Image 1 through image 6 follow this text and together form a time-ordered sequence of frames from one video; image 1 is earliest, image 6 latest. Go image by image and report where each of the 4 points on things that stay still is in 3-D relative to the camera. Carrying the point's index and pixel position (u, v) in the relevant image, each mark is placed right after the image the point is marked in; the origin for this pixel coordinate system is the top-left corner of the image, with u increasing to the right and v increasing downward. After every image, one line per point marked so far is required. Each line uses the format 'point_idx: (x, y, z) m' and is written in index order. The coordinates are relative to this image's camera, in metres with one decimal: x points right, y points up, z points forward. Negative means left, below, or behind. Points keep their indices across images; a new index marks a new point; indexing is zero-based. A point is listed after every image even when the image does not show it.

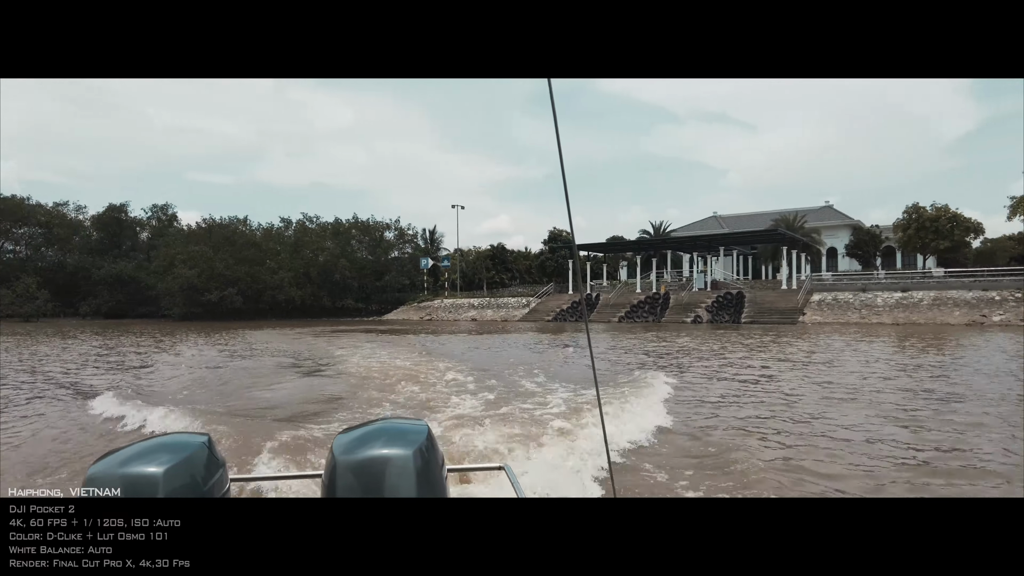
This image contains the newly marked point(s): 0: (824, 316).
0: (+8.9, -0.8, +14.6) m
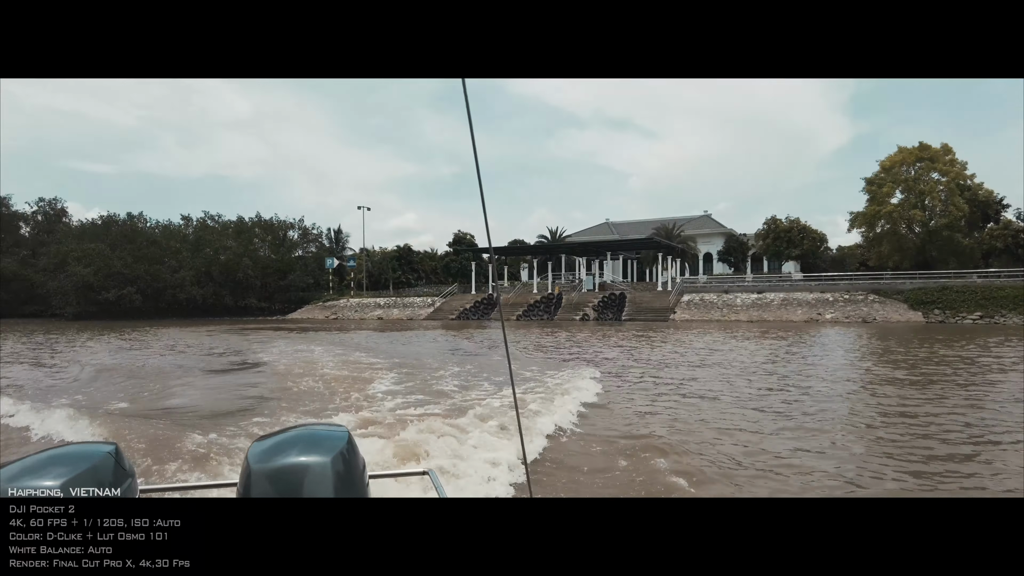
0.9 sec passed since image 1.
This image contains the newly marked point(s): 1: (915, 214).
0: (+5.9, -0.9, +16.8) m
1: (+13.5, +2.5, +16.8) m
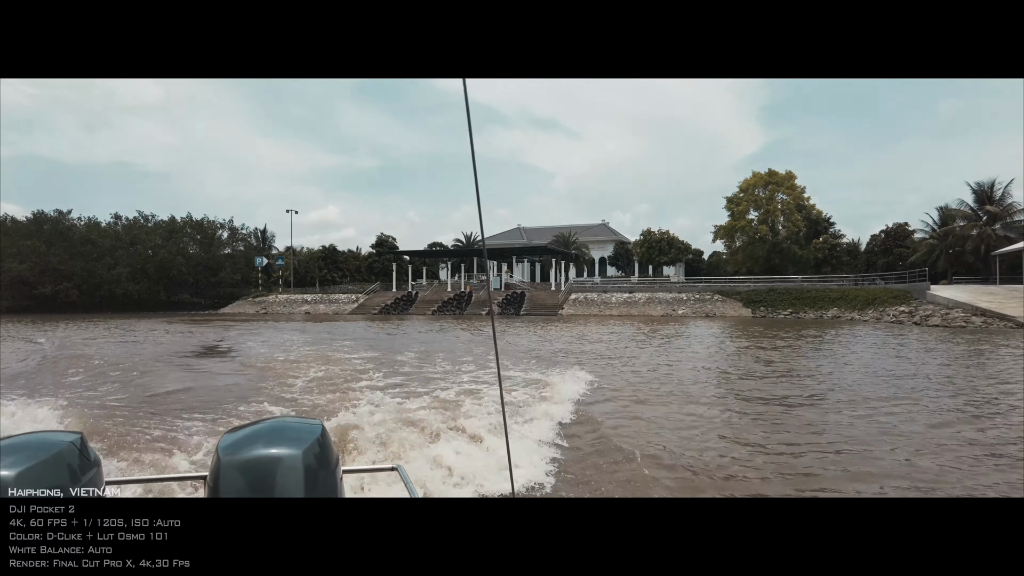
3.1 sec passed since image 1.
0: (+2.7, -0.8, +19.8) m
1: (+10.3, +2.4, +20.8) m
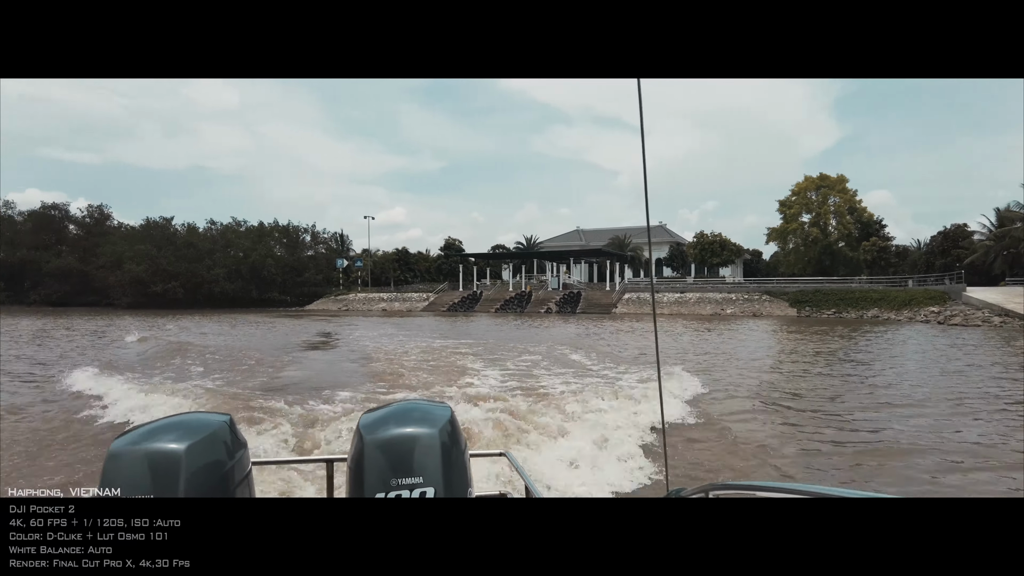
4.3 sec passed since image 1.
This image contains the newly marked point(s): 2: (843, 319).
0: (+5.1, -0.9, +21.2) m
1: (+12.8, +2.4, +21.4) m
2: (+10.2, -1.0, +15.7) m
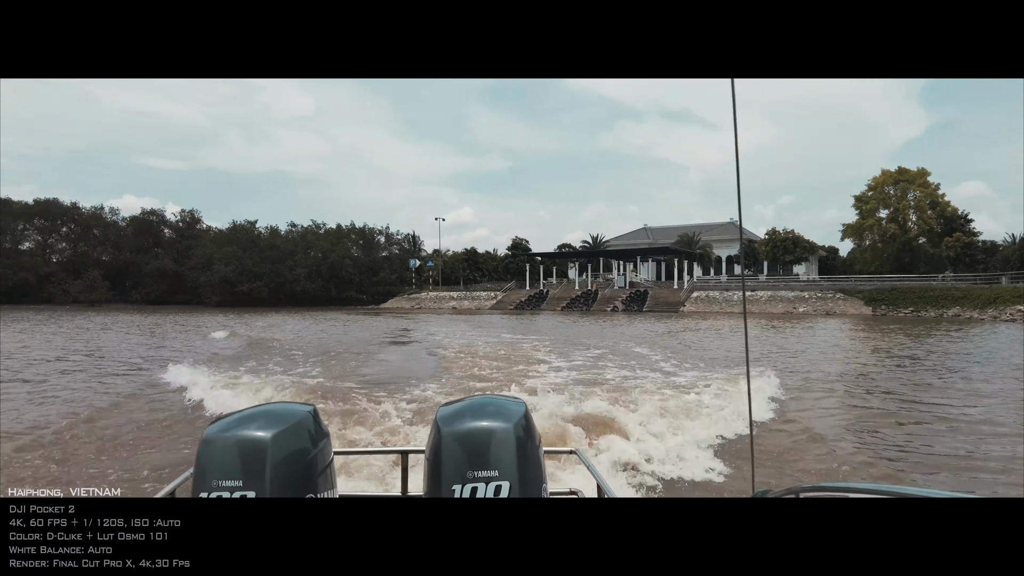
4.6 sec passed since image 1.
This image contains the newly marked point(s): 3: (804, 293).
0: (+7.9, -0.8, +21.2) m
1: (+15.6, +2.5, +20.4) m
2: (+12.3, -0.9, +15.1) m
3: (+11.4, -0.2, +19.7) m
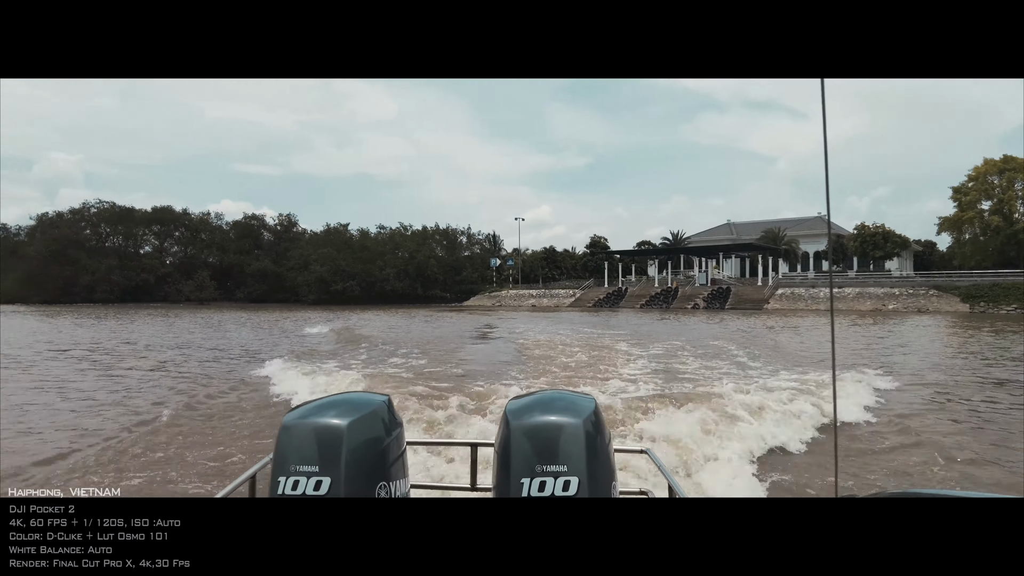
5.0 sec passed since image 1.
0: (+11.2, -0.7, +20.9) m
1: (+18.6, +2.7, +18.8) m
2: (+14.5, -0.8, +14.2) m
3: (+14.3, -0.1, +18.8) m
